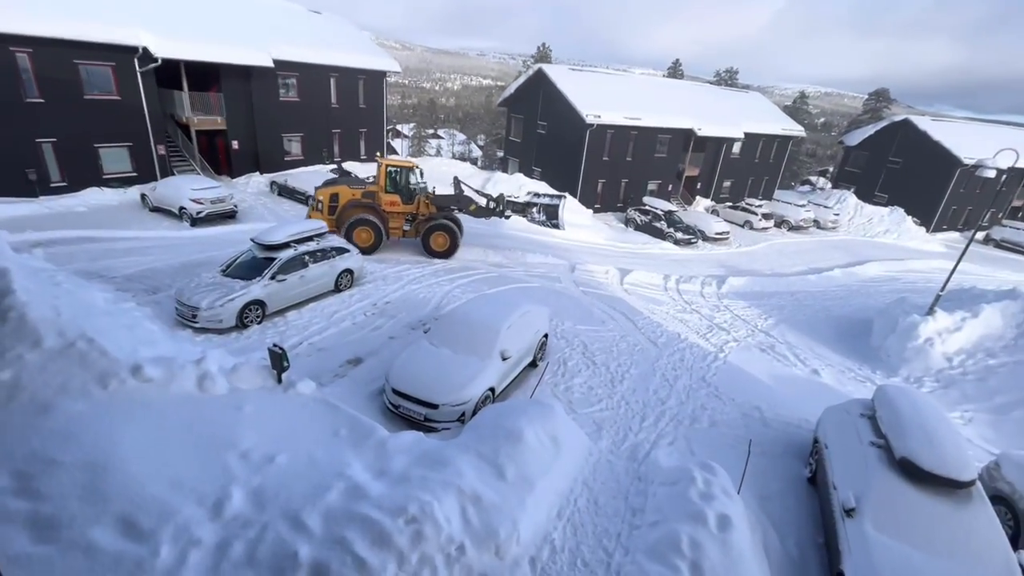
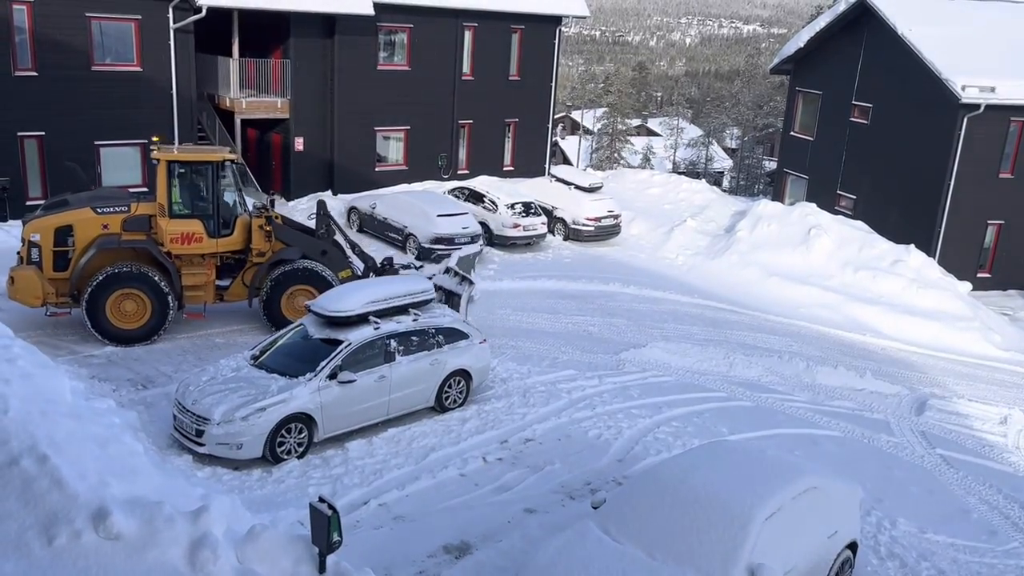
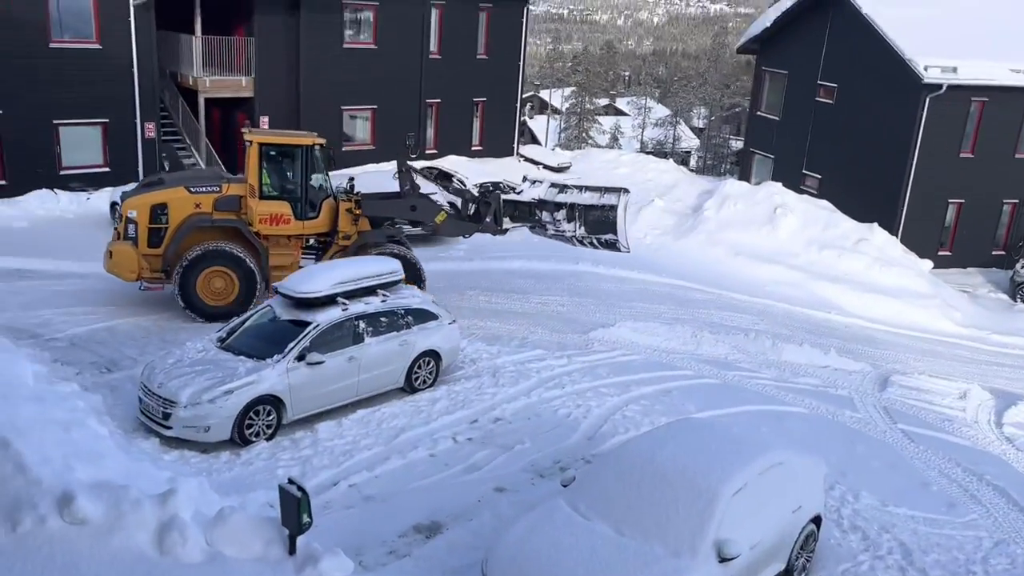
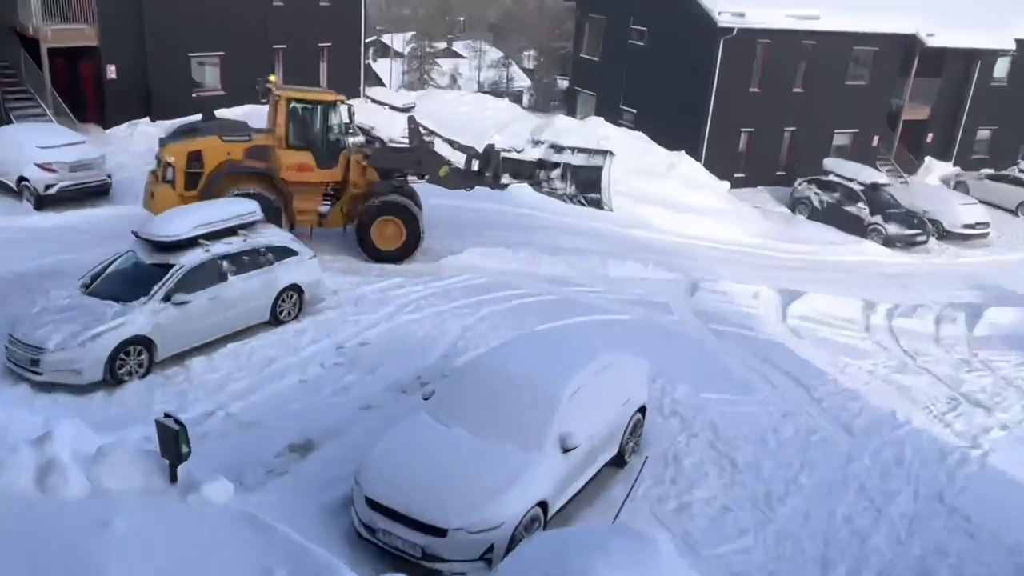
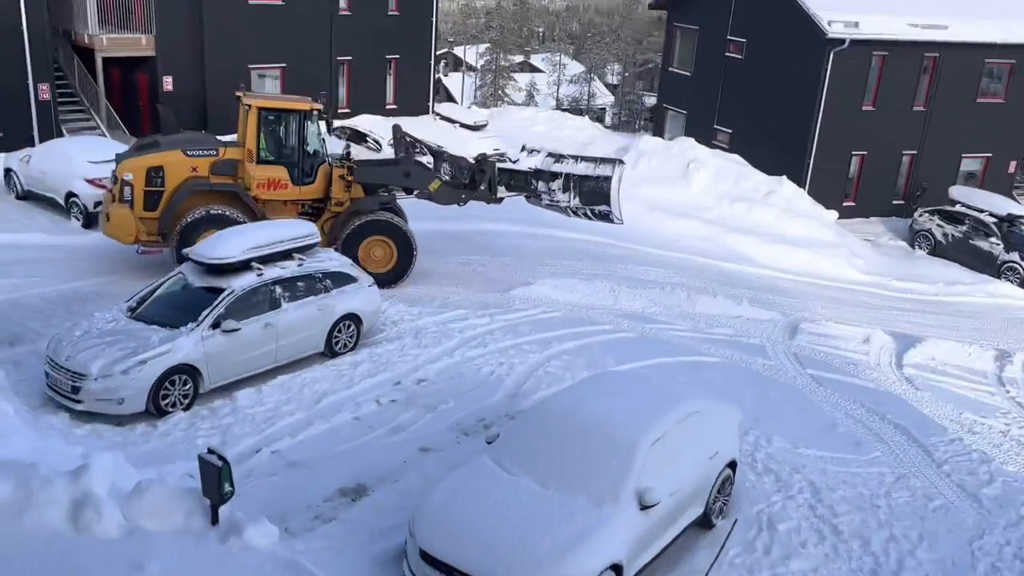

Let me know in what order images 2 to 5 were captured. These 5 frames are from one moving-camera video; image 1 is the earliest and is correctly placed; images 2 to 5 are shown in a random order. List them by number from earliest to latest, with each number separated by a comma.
4, 5, 3, 2
